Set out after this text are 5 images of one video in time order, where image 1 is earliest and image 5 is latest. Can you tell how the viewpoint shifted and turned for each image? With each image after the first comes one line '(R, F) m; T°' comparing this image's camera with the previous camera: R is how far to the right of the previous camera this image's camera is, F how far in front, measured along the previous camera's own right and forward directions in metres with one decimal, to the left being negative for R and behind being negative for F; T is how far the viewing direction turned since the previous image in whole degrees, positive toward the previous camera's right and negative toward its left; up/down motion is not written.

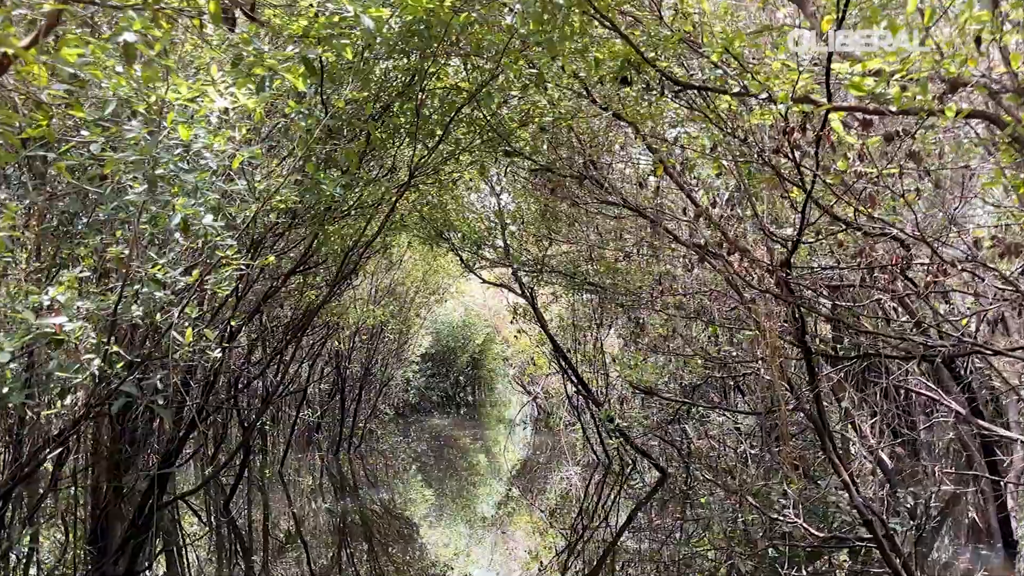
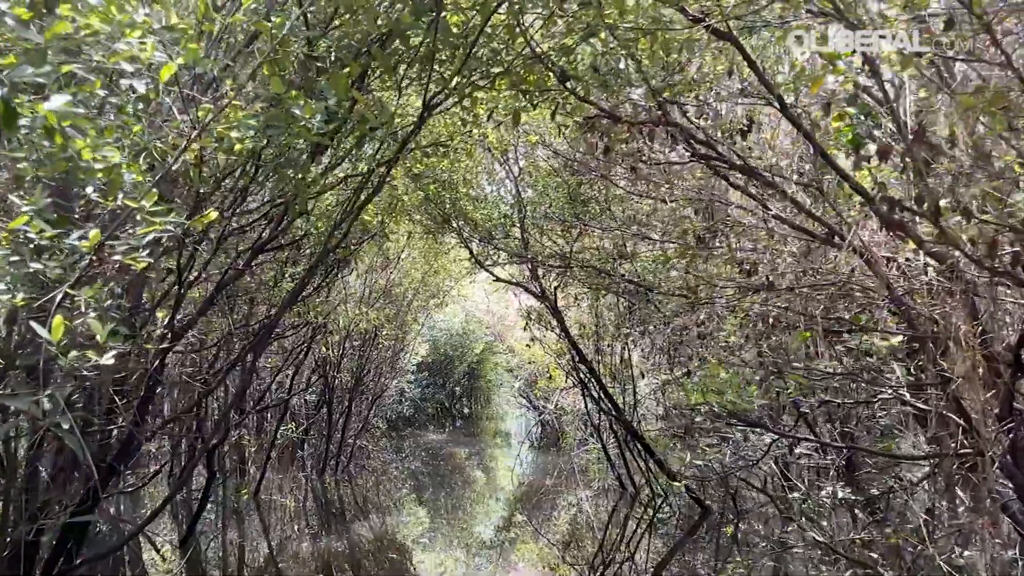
(-0.2, +1.4) m; 0°
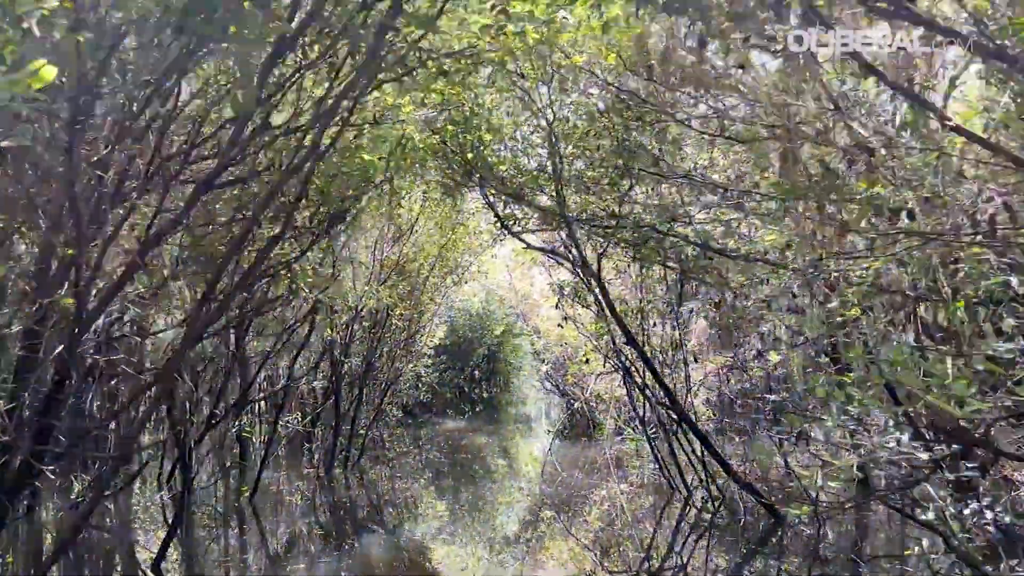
(-0.1, +1.2) m; -1°
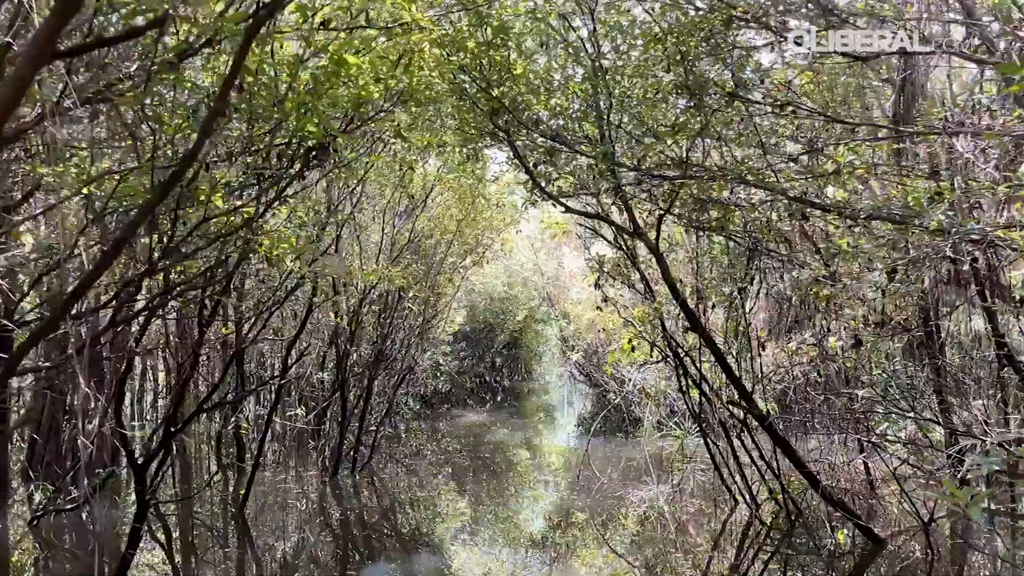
(-0.1, +1.2) m; -1°
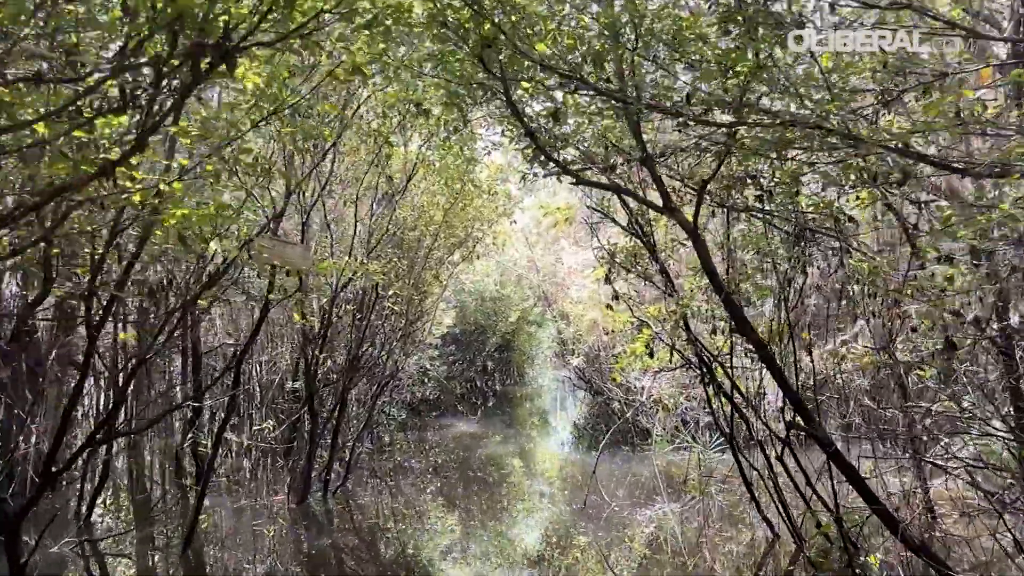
(0.0, +1.1) m; +1°
